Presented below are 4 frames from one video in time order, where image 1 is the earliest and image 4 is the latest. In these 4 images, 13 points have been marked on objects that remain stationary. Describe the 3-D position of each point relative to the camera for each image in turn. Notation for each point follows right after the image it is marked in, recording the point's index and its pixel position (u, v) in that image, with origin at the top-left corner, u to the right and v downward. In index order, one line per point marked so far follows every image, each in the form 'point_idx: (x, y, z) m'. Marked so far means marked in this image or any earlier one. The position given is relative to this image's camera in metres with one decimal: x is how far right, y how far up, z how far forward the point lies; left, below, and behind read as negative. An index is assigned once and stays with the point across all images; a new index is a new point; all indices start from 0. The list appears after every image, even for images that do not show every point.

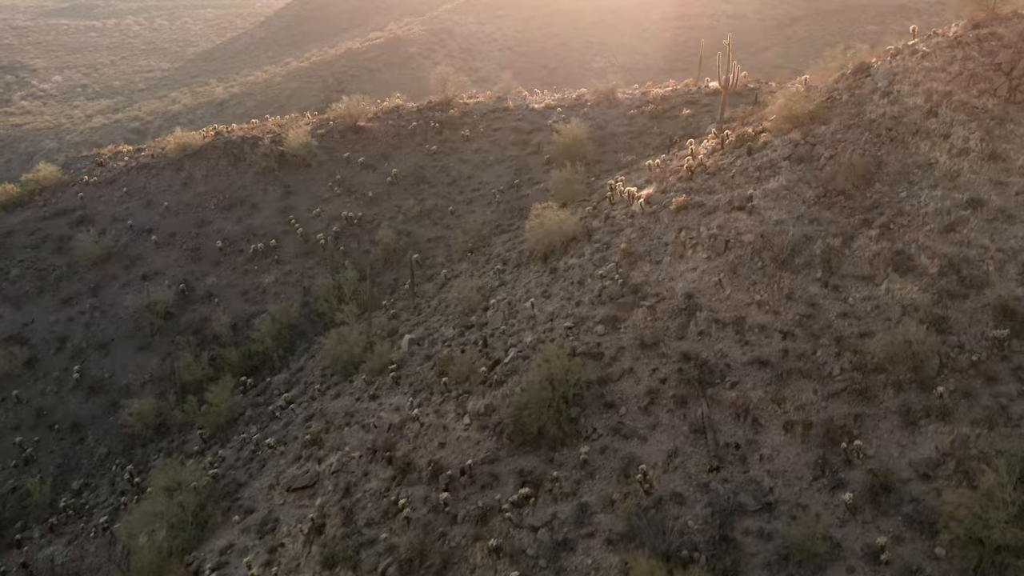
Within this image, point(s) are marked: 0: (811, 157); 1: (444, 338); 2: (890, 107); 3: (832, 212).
0: (+4.0, +1.7, +17.7) m
1: (-0.9, -0.7, +18.1) m
2: (+5.0, +2.4, +17.7) m
3: (+4.0, +0.9, +16.5) m
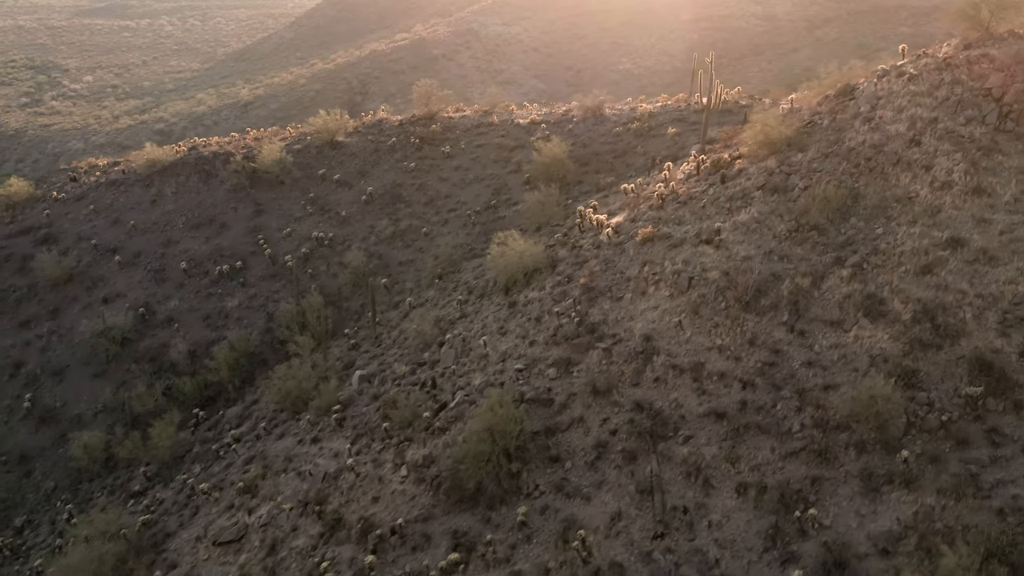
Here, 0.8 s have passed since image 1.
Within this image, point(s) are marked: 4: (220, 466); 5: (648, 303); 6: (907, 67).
0: (+3.4, +1.3, +16.5) m
1: (-1.5, -1.1, +17.1) m
2: (+4.4, +1.9, +16.5) m
3: (+3.4, +0.5, +15.3) m
4: (-3.8, -2.3, +17.4) m
5: (+1.6, -0.2, +15.6) m
6: (+5.3, +2.9, +17.6) m
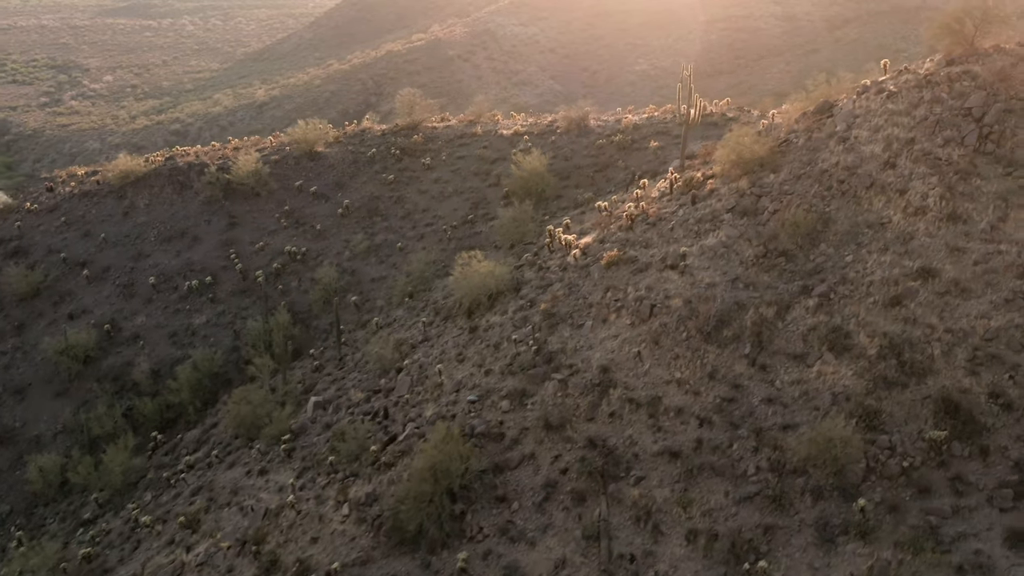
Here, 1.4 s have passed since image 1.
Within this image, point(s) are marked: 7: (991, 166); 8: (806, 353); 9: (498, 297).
0: (+2.9, +0.9, +15.8) m
1: (-2.0, -1.4, +16.4) m
2: (+3.9, +1.6, +15.8) m
3: (+2.8, +0.1, +14.6) m
4: (-4.3, -2.6, +16.8) m
5: (+1.1, -0.5, +14.9) m
6: (+4.8, +2.6, +16.9) m
7: (+5.2, +1.3, +14.3) m
8: (+2.9, -0.6, +13.2) m
9: (-0.2, -0.1, +17.3) m
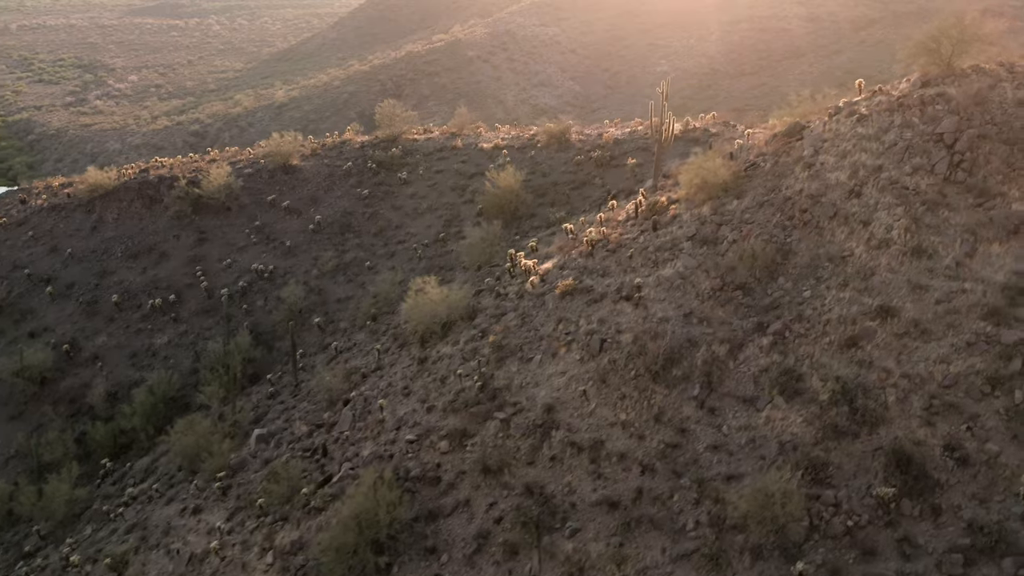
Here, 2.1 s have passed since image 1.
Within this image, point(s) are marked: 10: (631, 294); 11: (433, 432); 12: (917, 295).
0: (+2.3, +0.6, +15.1) m
1: (-2.6, -1.8, +15.7) m
2: (+3.4, +1.2, +15.1) m
3: (+2.2, -0.2, +13.9) m
4: (-4.9, -3.0, +16.1) m
5: (+0.5, -0.8, +14.2) m
6: (+4.2, +2.2, +16.1) m
7: (+4.6, +0.9, +13.5) m
8: (+2.3, -1.0, +12.5) m
9: (-0.8, -0.5, +16.6) m
10: (+1.3, -0.1, +14.8) m
11: (-0.8, -1.5, +13.8) m
12: (+3.8, -0.1, +12.6) m
